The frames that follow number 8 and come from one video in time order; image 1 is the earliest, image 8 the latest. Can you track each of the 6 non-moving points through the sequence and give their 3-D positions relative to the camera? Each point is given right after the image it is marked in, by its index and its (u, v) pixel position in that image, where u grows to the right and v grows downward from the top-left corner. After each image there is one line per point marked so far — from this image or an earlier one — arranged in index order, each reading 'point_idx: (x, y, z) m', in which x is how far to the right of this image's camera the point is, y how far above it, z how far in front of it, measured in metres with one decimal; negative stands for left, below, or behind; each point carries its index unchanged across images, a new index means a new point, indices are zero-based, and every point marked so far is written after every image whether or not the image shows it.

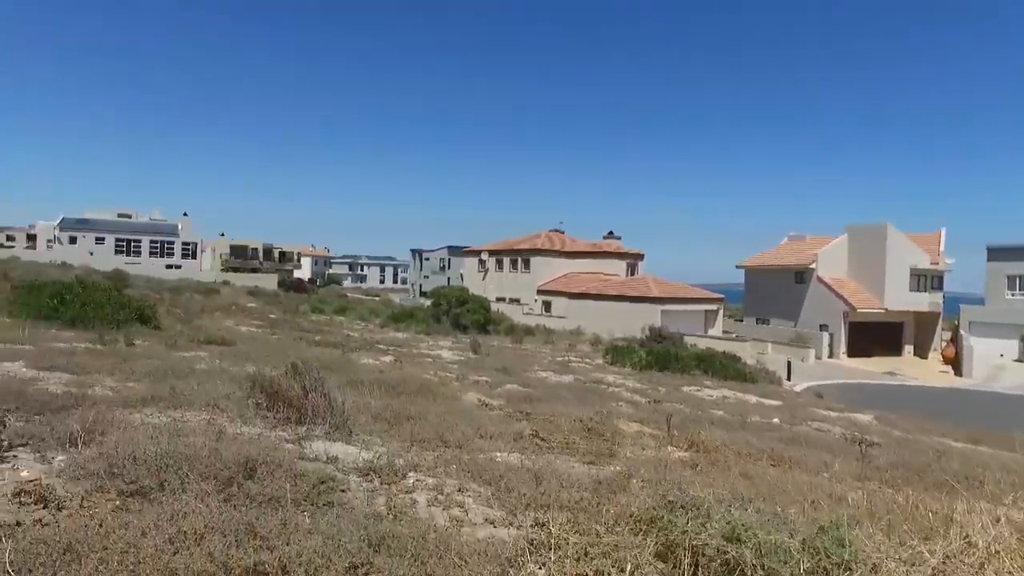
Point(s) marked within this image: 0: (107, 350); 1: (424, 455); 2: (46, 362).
0: (-8.9, -1.4, +13.9) m
1: (-1.2, -2.4, +9.0) m
2: (-8.7, -1.4, +11.8) m
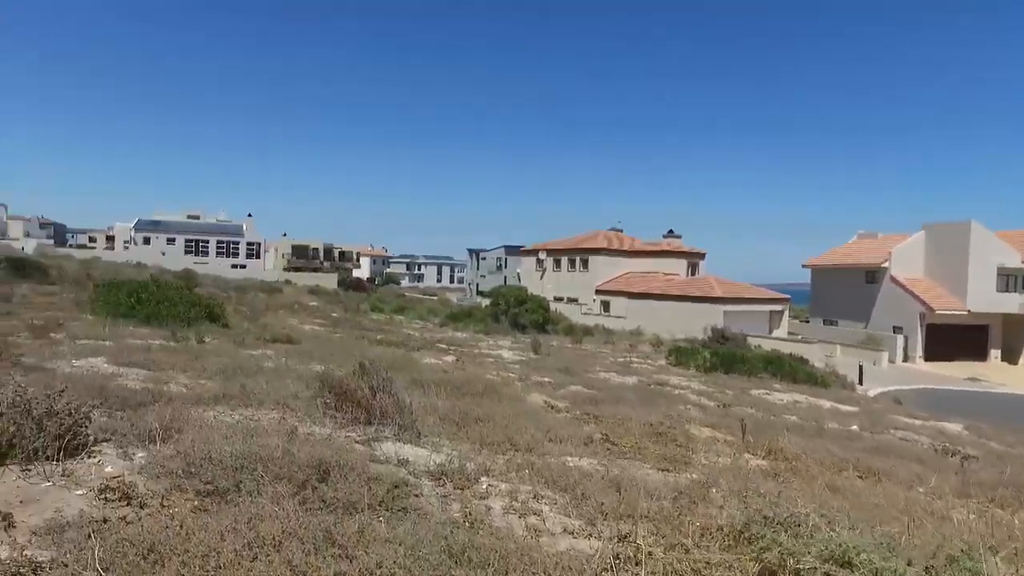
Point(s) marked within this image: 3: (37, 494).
0: (-7.5, -1.4, +14.3) m
1: (-0.2, -2.4, +8.7) m
2: (-7.5, -1.4, +12.1) m
3: (-3.9, -1.7, +5.3) m
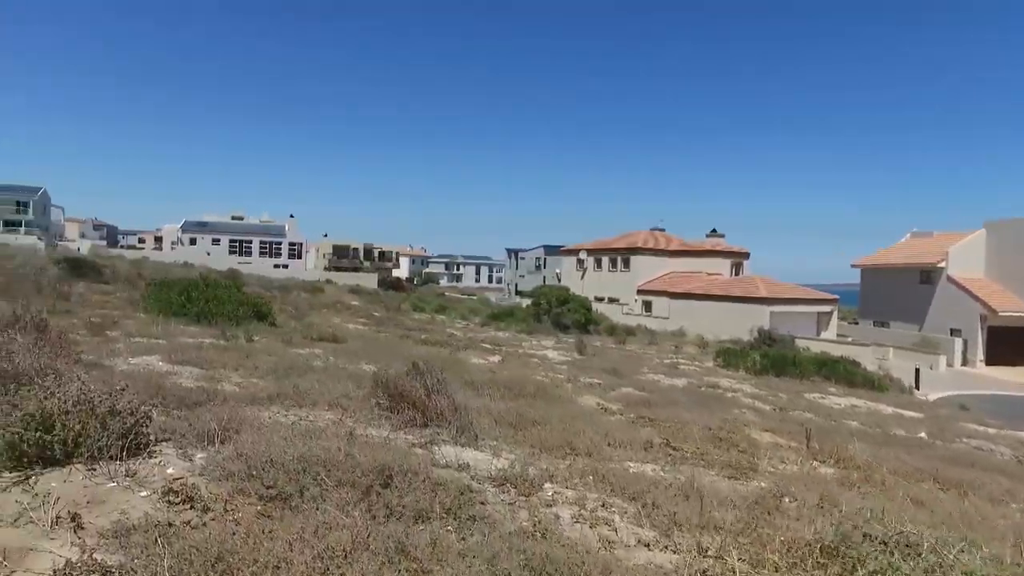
0: (-6.4, -1.3, +14.3) m
1: (+0.6, -2.3, +8.3) m
2: (-6.4, -1.3, +12.2) m
3: (-3.3, -1.7, +5.1) m
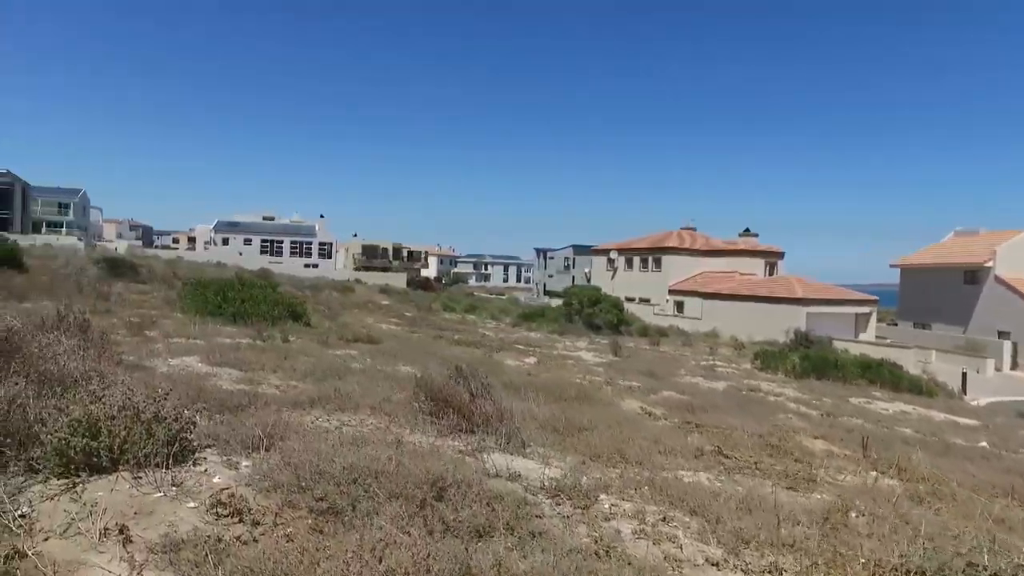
0: (-5.5, -1.3, +14.2) m
1: (+1.2, -2.4, +7.9) m
2: (-5.6, -1.3, +12.1) m
3: (-2.8, -1.7, +4.9) m
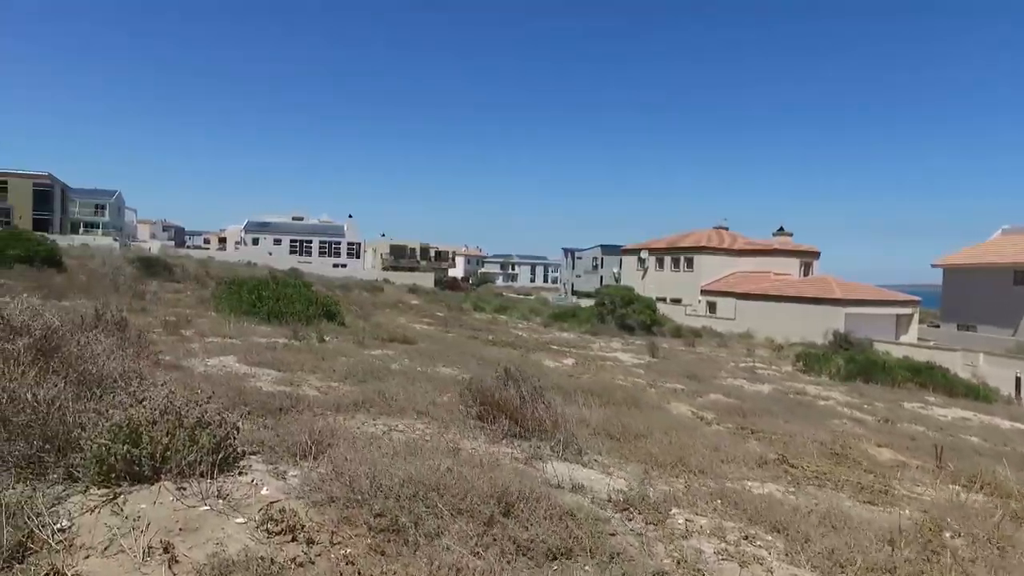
0: (-4.5, -1.3, +13.9) m
1: (+1.9, -2.3, +7.4) m
2: (-4.8, -1.3, +11.8) m
3: (-2.2, -1.7, +4.5) m
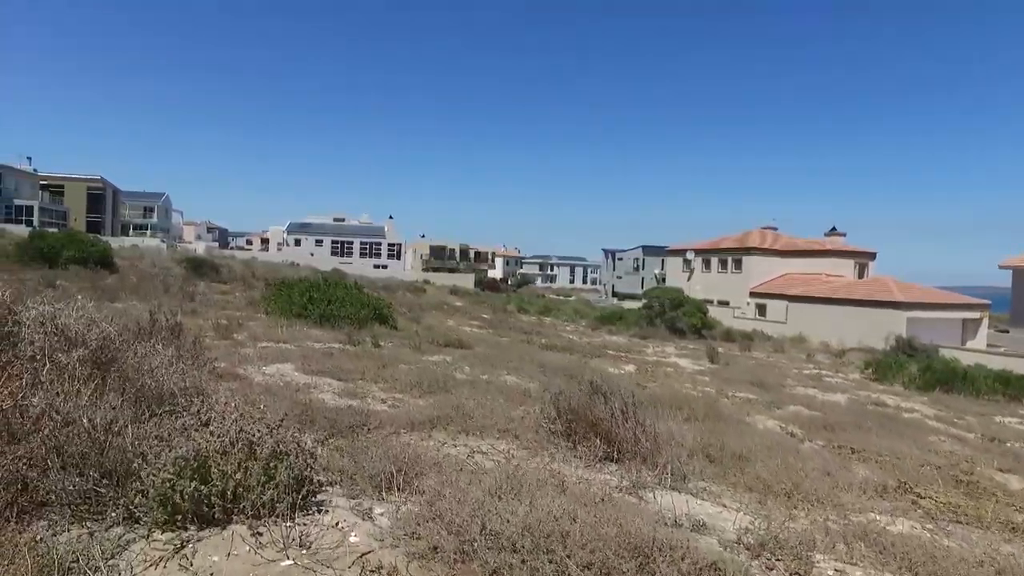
0: (-3.1, -1.3, +13.2) m
1: (+2.9, -2.4, +6.3) m
2: (-3.5, -1.3, +11.1) m
3: (-1.4, -1.7, +3.7) m
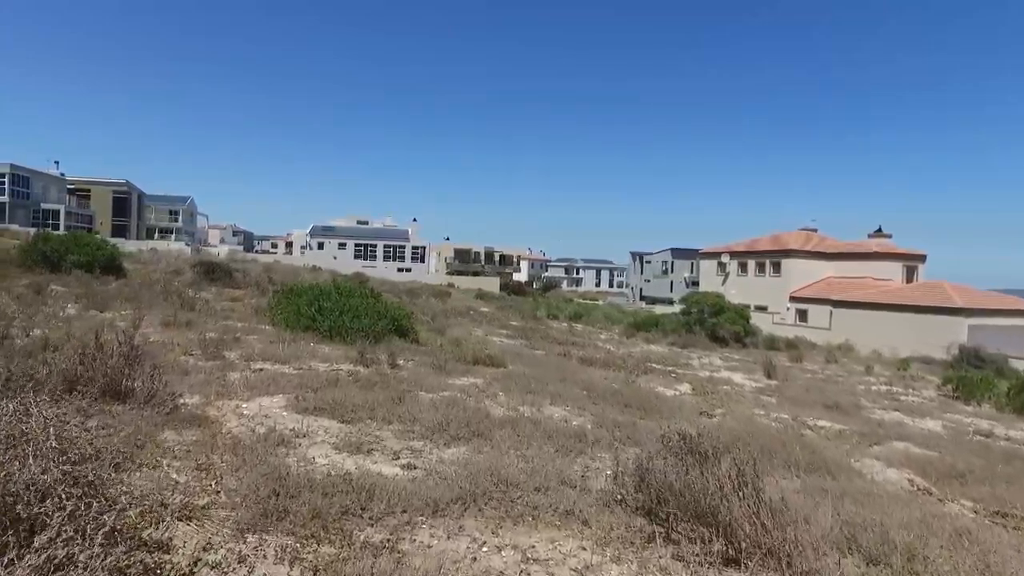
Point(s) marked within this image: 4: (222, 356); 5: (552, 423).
0: (-2.4, -1.5, +10.9) m
1: (+3.5, -2.5, +3.8) m
2: (-2.8, -1.5, +8.8) m
3: (-0.9, -1.8, +1.3) m
4: (-5.4, -1.2, +11.7) m
5: (+0.5, -1.9, +9.2) m
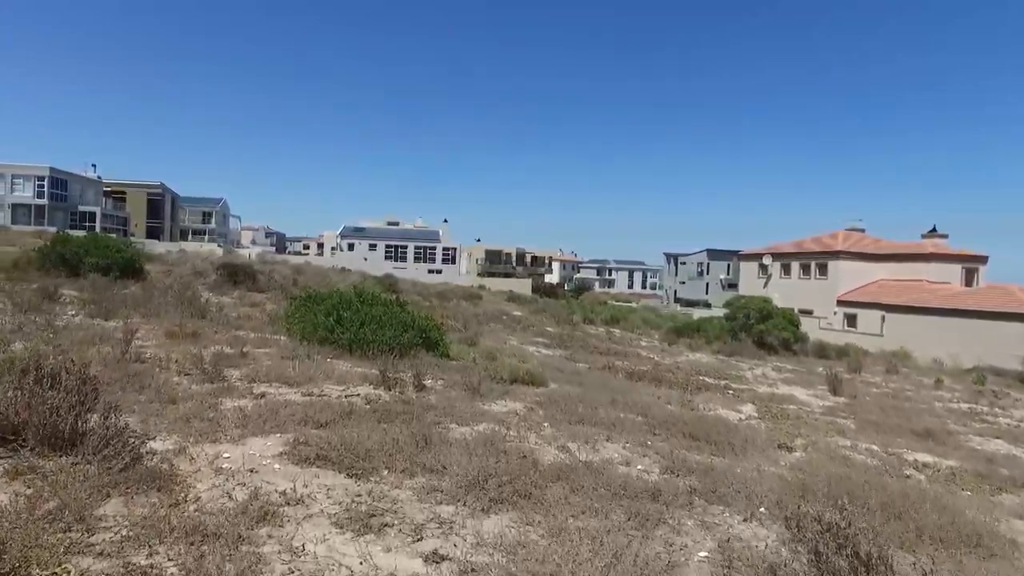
0: (-1.7, -1.7, +9.1) m
1: (+3.8, -2.7, +1.8) m
2: (-2.2, -1.7, +7.1) m
3: (-0.7, -2.0, -0.5) m
4: (-4.6, -1.4, +10.0) m
5: (+1.1, -2.0, +7.3) m
